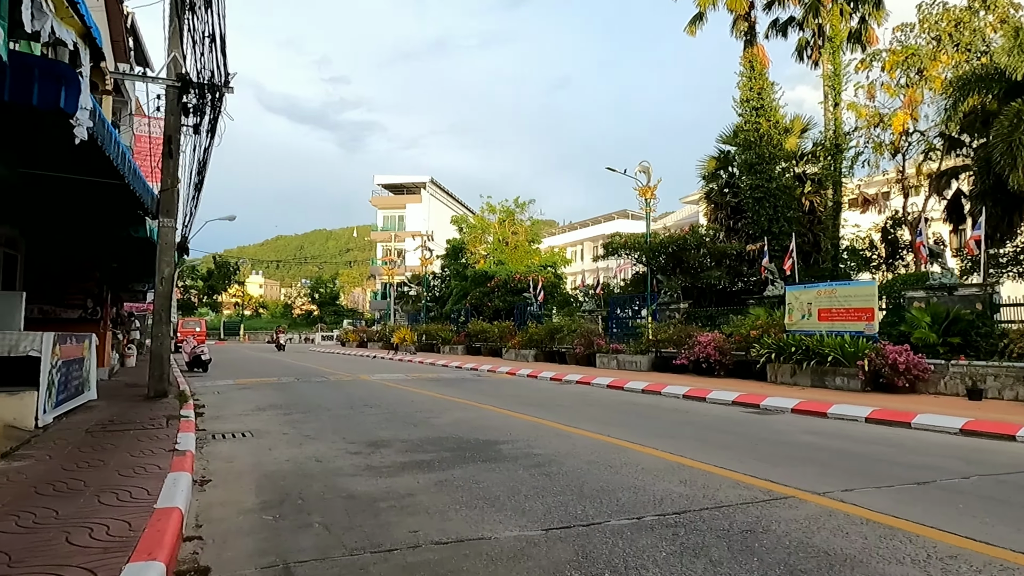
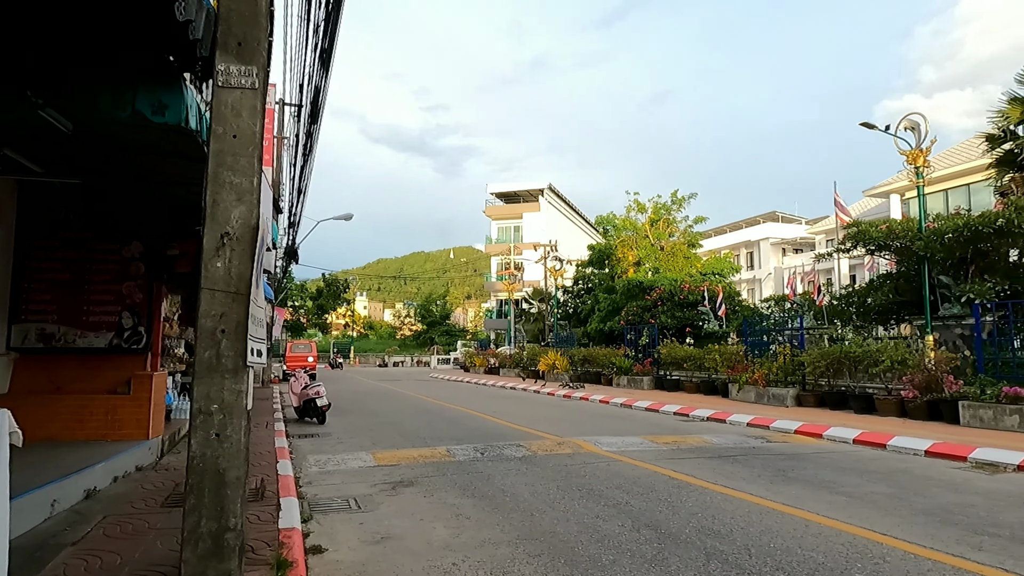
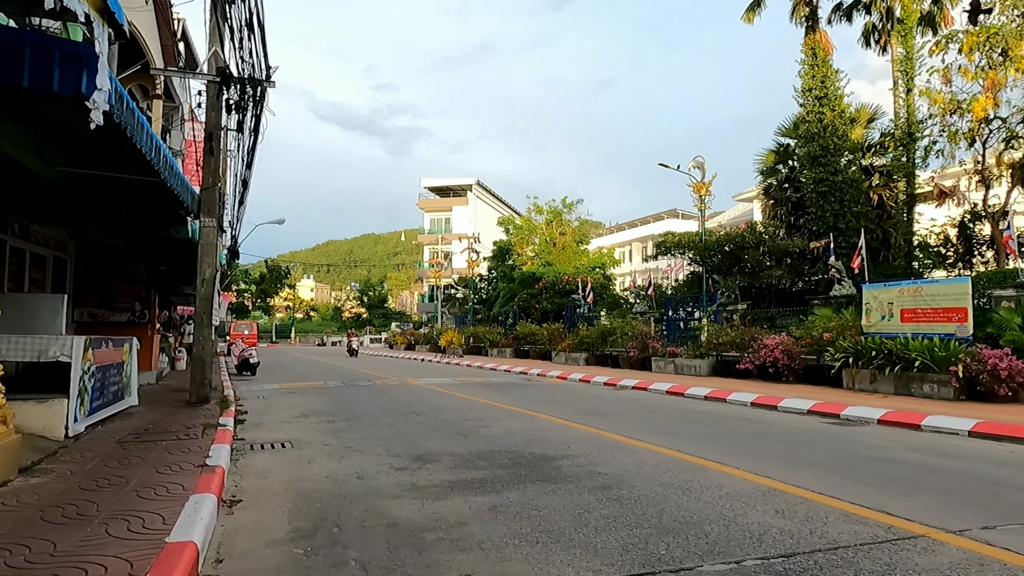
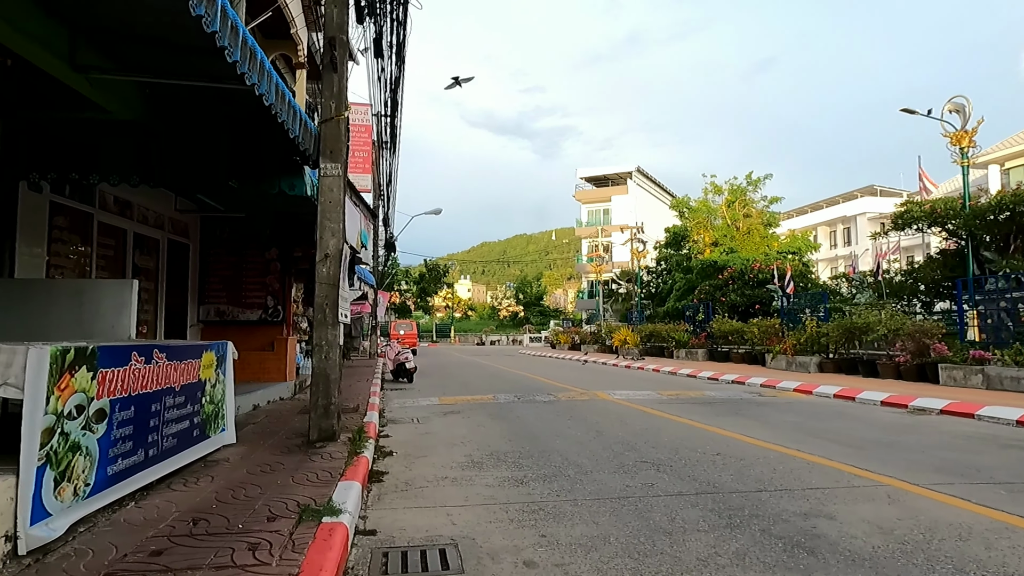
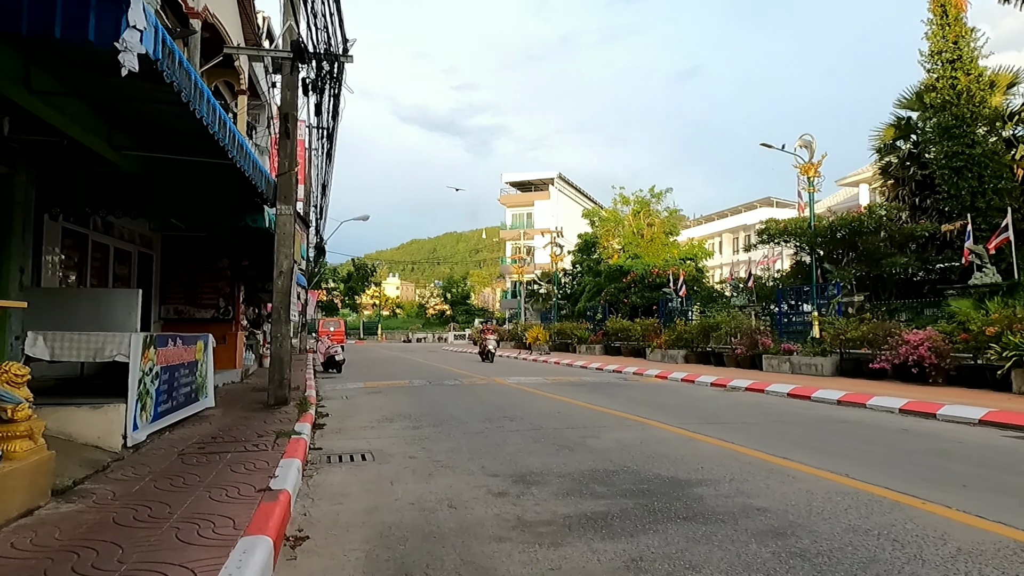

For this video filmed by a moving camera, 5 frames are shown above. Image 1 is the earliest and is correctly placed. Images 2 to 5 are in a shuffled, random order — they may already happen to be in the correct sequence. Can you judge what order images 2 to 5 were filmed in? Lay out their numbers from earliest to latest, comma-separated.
3, 5, 4, 2
